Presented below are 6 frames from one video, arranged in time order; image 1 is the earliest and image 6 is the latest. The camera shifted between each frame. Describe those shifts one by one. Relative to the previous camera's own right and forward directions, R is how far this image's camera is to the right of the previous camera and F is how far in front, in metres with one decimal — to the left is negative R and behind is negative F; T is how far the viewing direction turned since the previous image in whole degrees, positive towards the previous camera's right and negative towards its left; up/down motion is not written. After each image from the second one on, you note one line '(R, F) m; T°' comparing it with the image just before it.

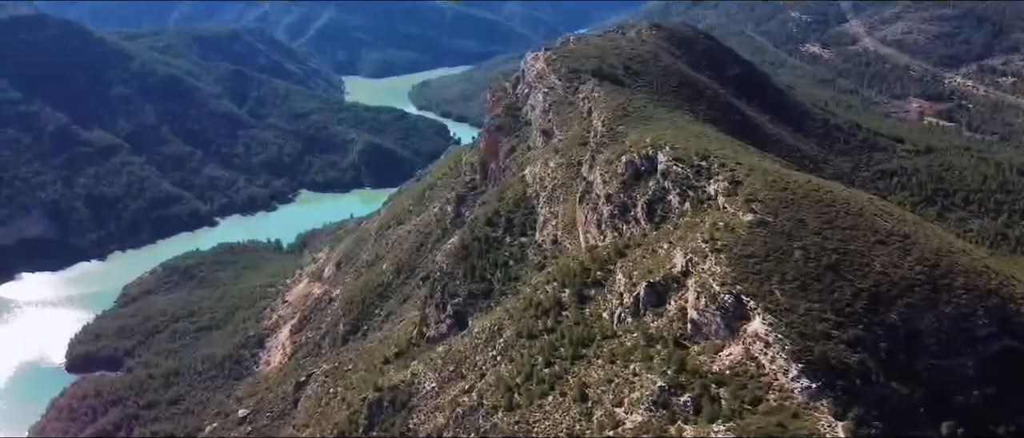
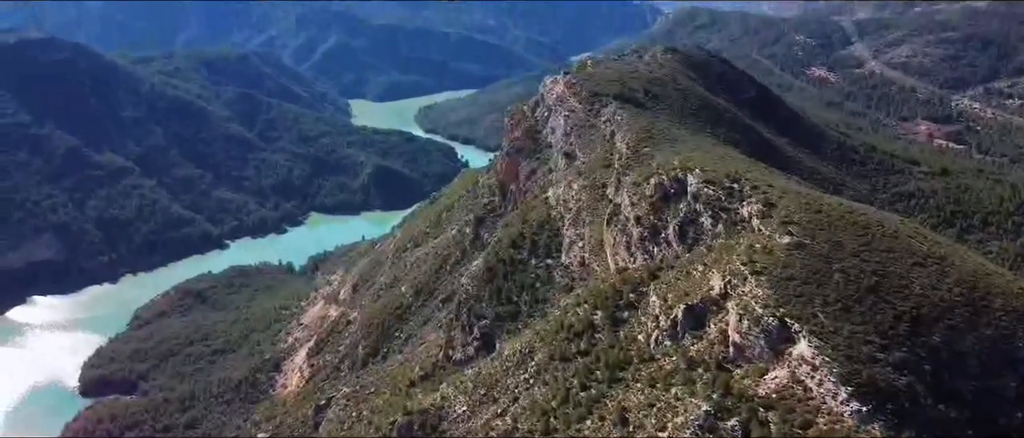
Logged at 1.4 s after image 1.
(-1.3, +0.1) m; 0°
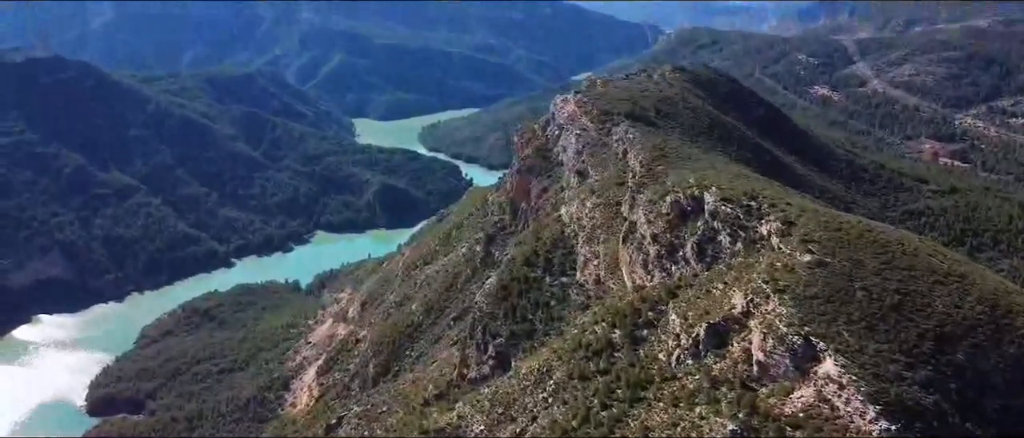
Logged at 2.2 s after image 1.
(-0.7, 0.0) m; 0°
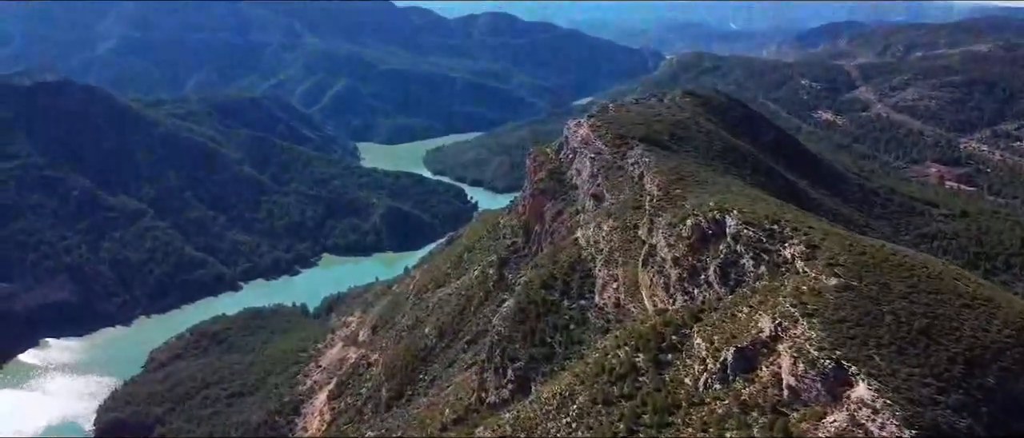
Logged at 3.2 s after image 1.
(-0.9, 0.0) m; 0°
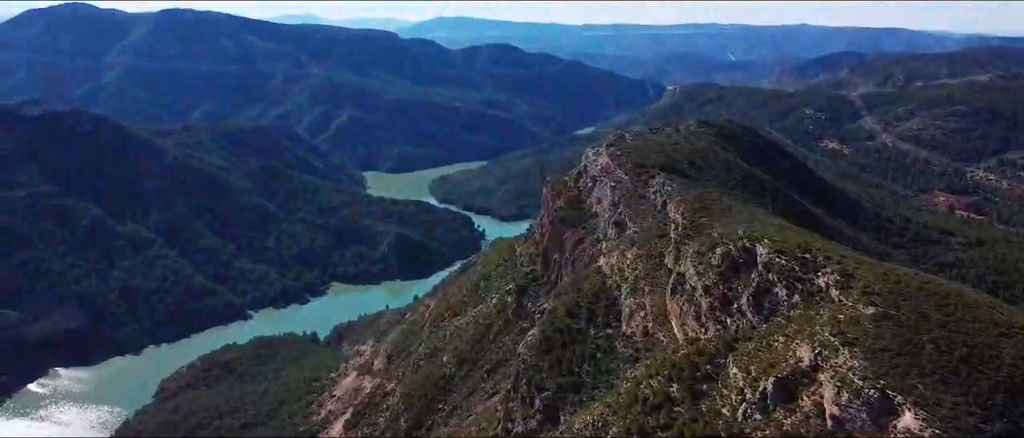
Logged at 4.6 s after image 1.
(-1.3, 0.0) m; 0°
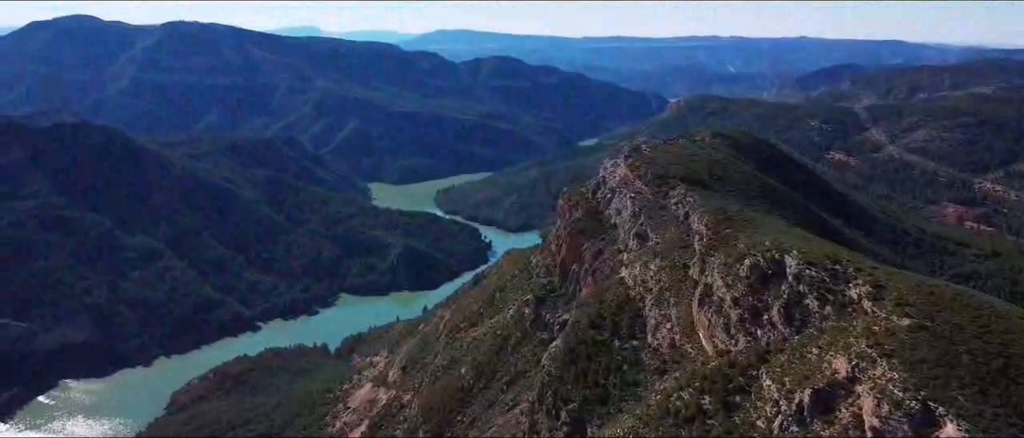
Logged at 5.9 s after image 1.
(-1.2, 0.0) m; 0°
